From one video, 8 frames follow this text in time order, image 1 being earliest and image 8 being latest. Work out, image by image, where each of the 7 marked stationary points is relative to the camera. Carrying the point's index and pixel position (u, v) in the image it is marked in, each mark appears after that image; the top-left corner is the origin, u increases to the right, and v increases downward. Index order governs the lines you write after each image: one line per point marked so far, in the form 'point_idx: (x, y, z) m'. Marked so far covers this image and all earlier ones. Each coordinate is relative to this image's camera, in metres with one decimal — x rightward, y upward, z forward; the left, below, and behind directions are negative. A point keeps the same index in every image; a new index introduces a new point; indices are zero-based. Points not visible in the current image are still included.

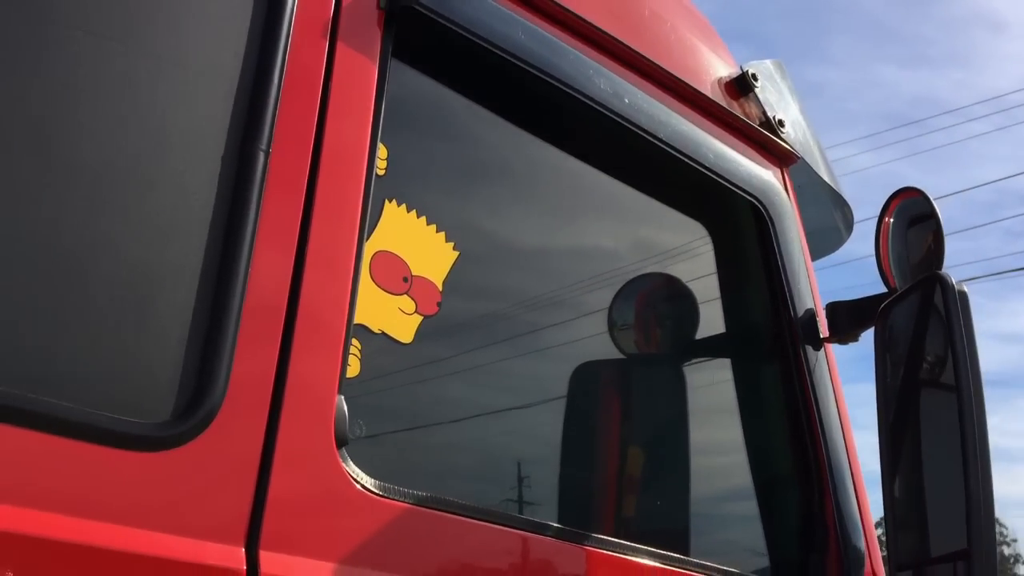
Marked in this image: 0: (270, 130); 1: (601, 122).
0: (-0.2, +0.1, +0.9) m
1: (+0.1, +0.2, +1.2) m
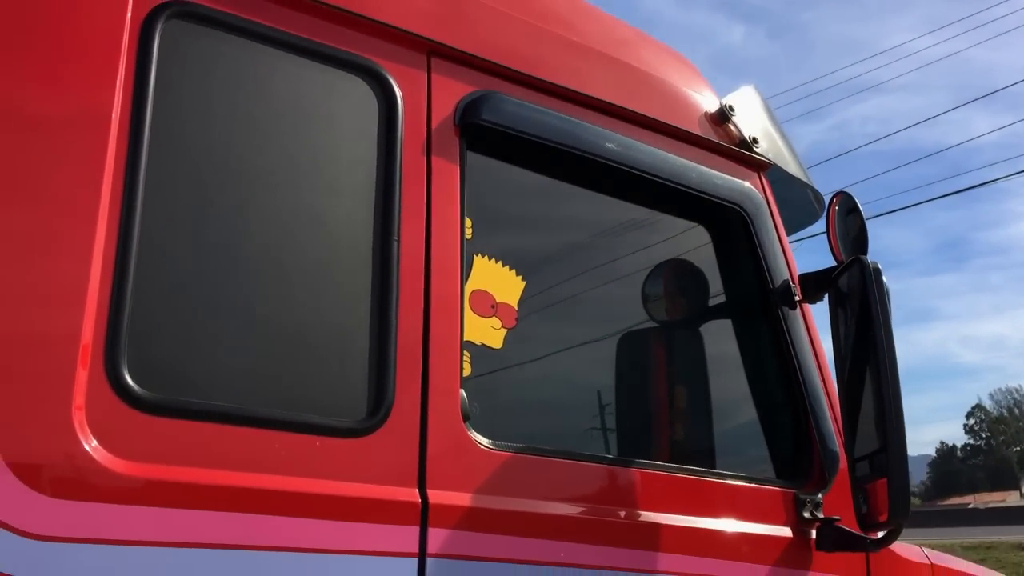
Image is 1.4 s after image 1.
0: (-0.2, +0.1, +1.5) m
1: (+0.2, +0.2, +1.7) m
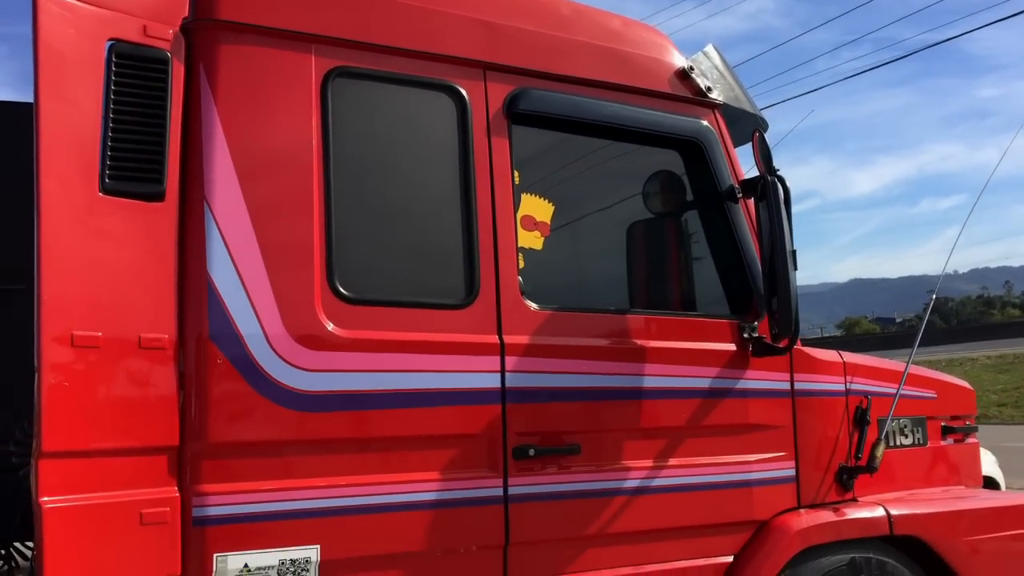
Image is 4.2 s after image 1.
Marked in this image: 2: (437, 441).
0: (-0.1, +0.3, +2.4) m
1: (+0.3, +0.4, +2.7) m
2: (-0.2, -0.4, +2.3) m
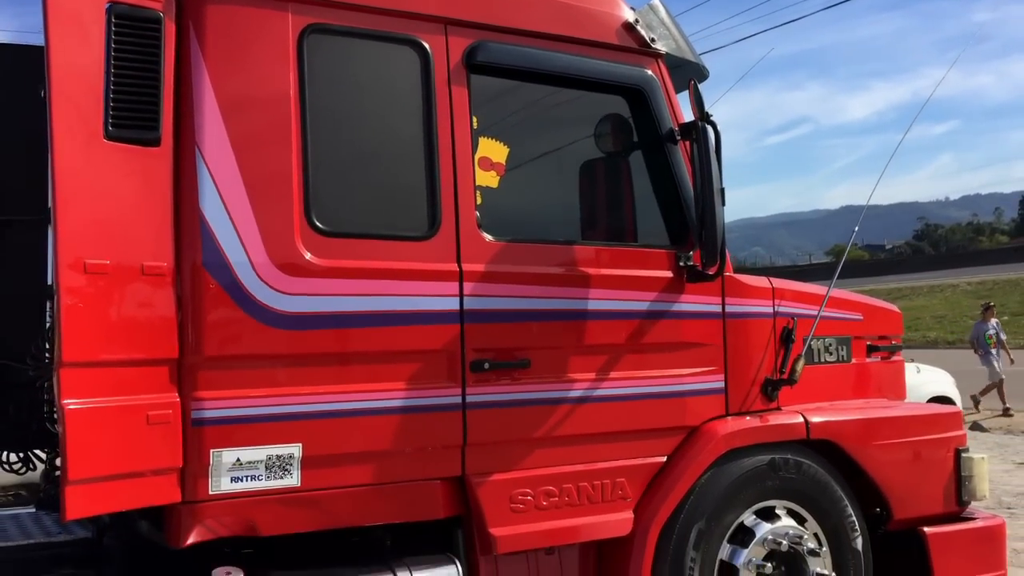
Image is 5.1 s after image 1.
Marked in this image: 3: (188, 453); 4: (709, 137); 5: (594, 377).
0: (-0.2, +0.4, +2.7) m
1: (+0.1, +0.6, +2.9) m
2: (-0.3, -0.2, +2.6) m
3: (-0.8, -0.4, +2.3) m
4: (+0.6, +0.4, +2.9) m
5: (+0.2, -0.3, +2.9) m
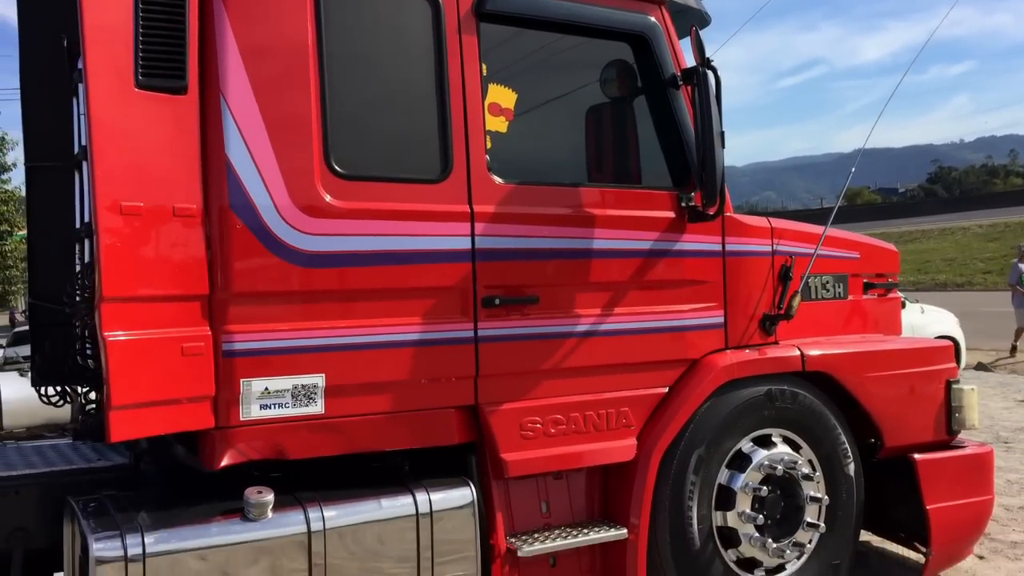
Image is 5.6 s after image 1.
0: (-0.2, +0.6, +2.9) m
1: (+0.2, +0.8, +3.1) m
2: (-0.3, 0.0, +2.8) m
3: (-0.7, -0.2, +2.5) m
4: (+0.6, +0.6, +3.0) m
5: (+0.3, -0.1, +3.1) m
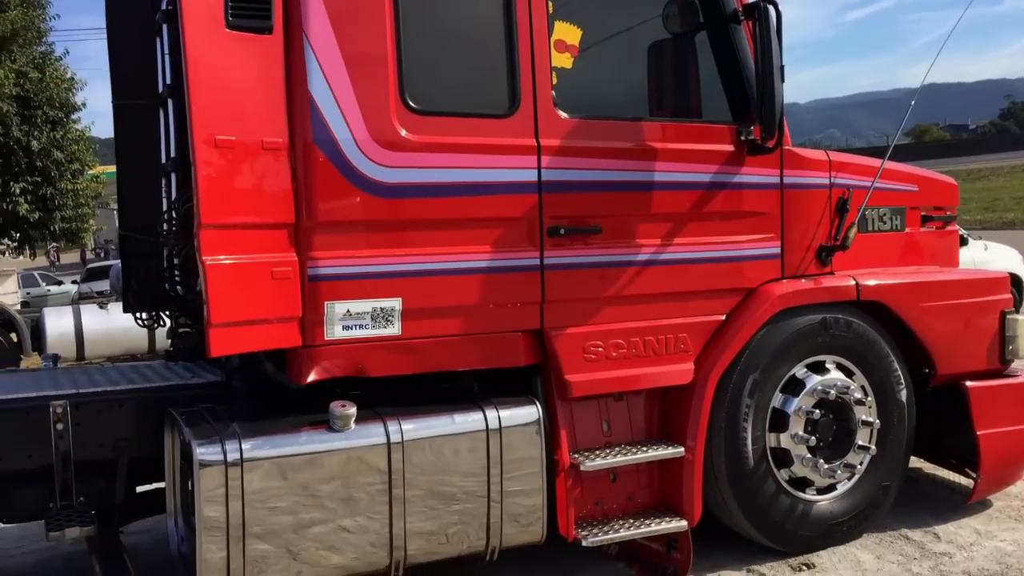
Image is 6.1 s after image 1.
0: (0.0, +0.8, +3.0) m
1: (+0.4, +1.0, +3.1) m
2: (-0.1, +0.2, +2.9) m
3: (-0.6, 0.0, +2.7) m
4: (+0.8, +0.8, +3.1) m
5: (+0.5, +0.1, +3.2) m
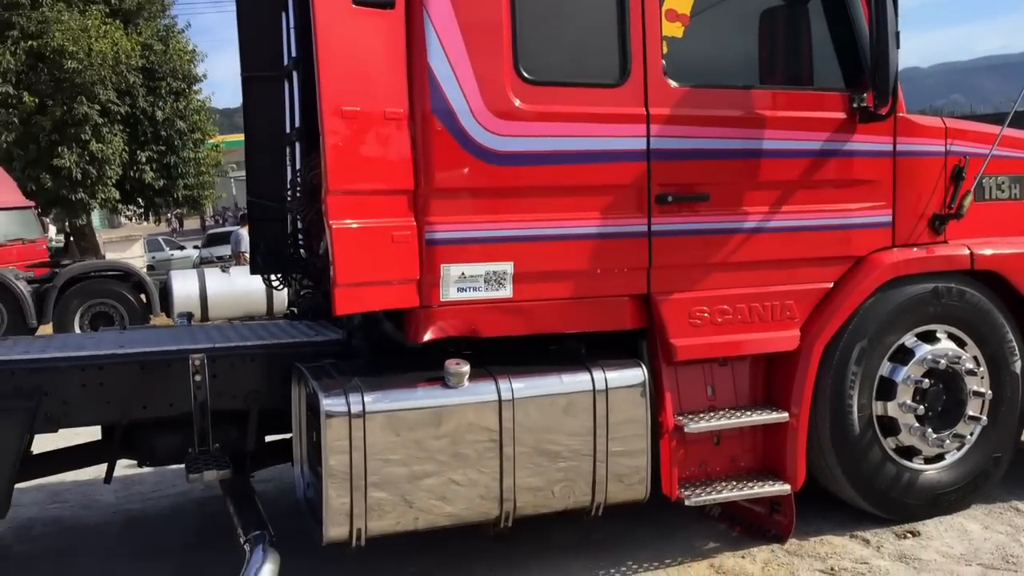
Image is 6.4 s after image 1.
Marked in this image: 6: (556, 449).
0: (+0.3, +0.9, +3.0) m
1: (+0.7, +1.2, +3.1) m
2: (+0.3, +0.3, +3.0) m
3: (-0.3, +0.1, +2.9) m
4: (+1.1, +0.9, +3.0) m
5: (+0.8, +0.3, +3.2) m
6: (+0.1, -0.5, +3.0) m
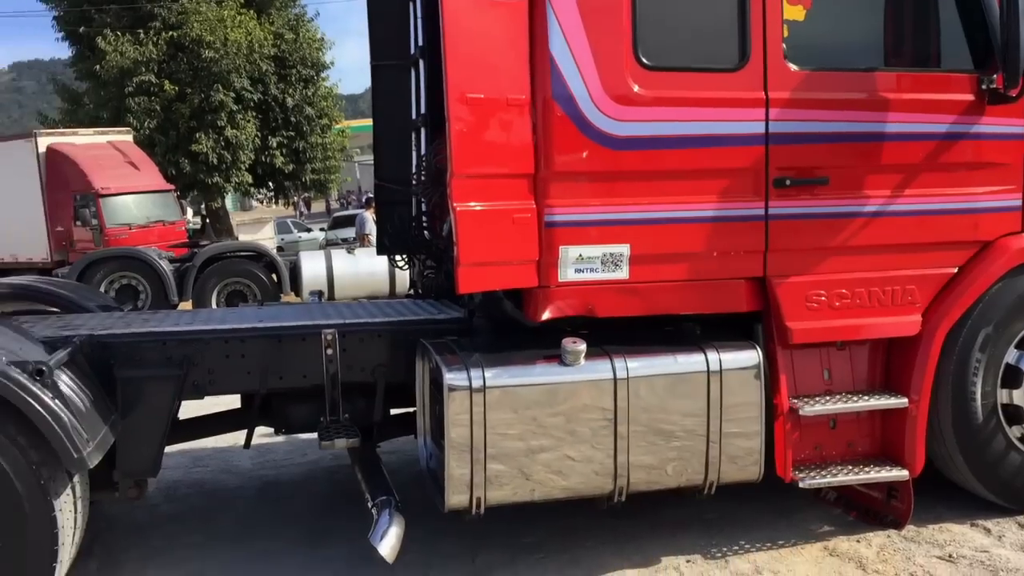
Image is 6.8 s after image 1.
0: (+0.7, +1.0, +3.1) m
1: (+1.1, +1.2, +3.1) m
2: (+0.6, +0.4, +3.1) m
3: (+0.1, +0.1, +3.0) m
4: (+1.5, +1.0, +3.0) m
5: (+1.2, +0.3, +3.2) m
6: (+0.5, -0.4, +3.1) m
